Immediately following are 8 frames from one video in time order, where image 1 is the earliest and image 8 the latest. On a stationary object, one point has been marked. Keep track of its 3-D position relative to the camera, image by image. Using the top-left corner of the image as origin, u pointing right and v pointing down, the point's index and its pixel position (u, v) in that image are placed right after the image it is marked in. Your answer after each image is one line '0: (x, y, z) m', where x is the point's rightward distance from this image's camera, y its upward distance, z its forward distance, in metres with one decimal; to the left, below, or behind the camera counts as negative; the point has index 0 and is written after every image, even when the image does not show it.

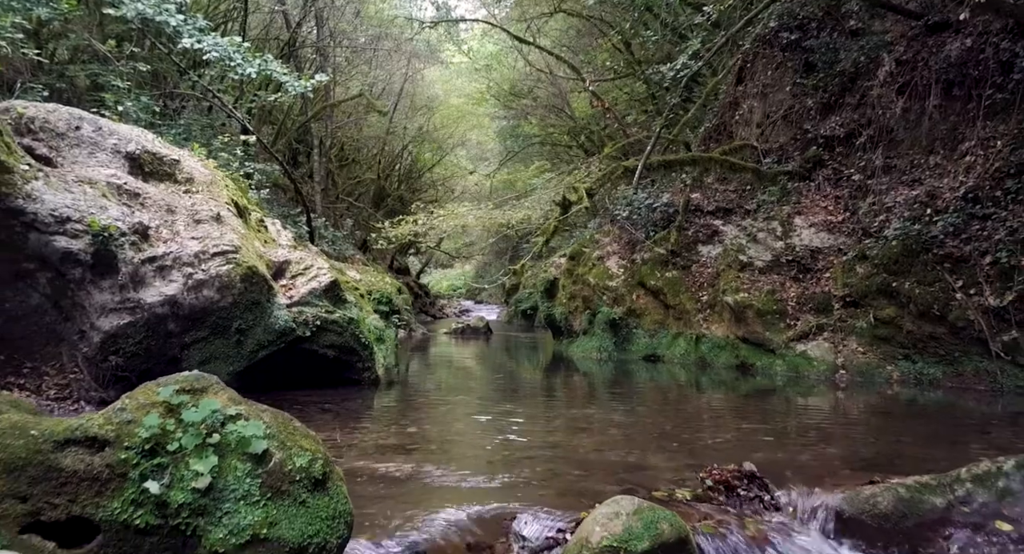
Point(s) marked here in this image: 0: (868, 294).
0: (+4.8, -0.2, +8.4) m
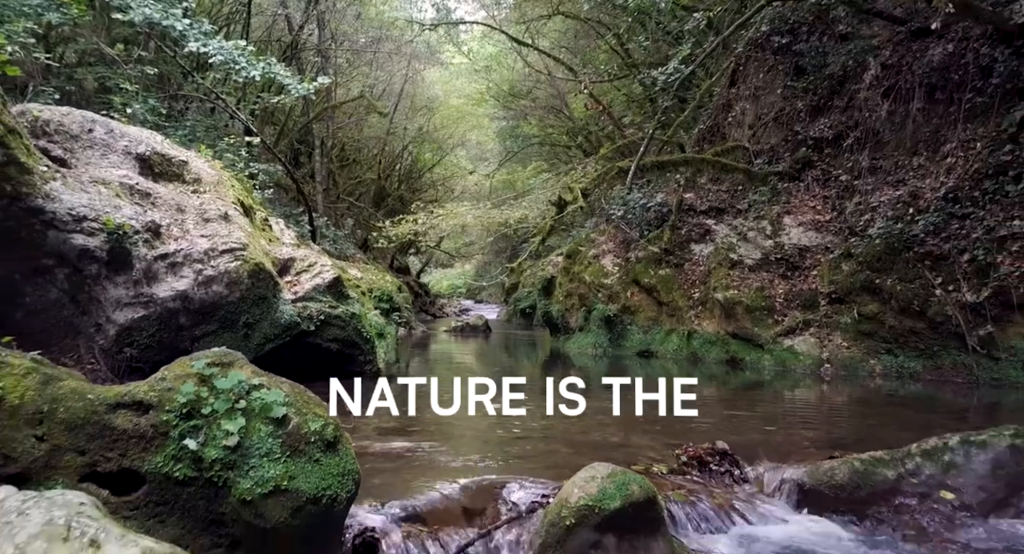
0: (+4.7, -0.2, +8.7) m
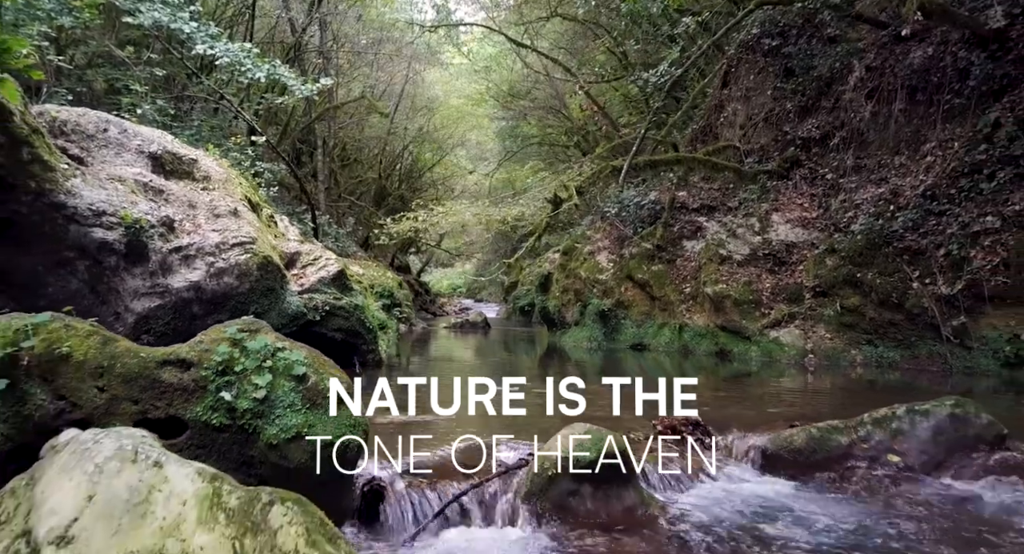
0: (+4.7, -0.1, +9.1) m
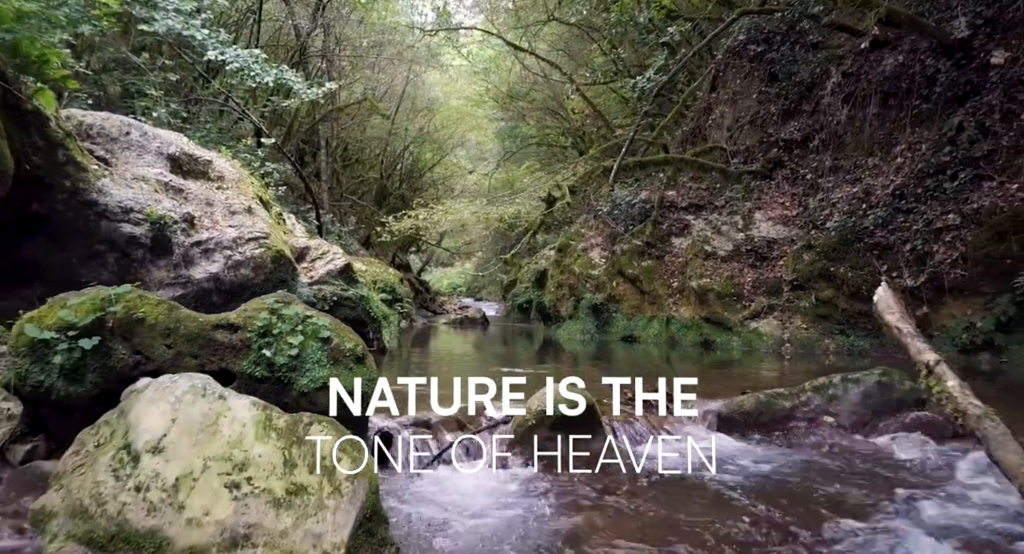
0: (+4.6, 0.0, +9.6) m
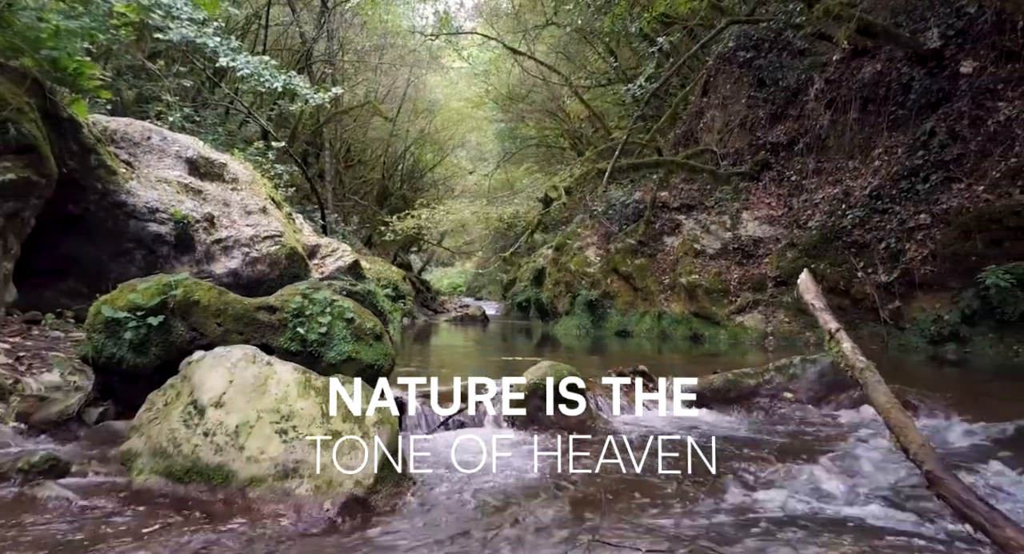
0: (+4.6, 0.0, +10.2) m
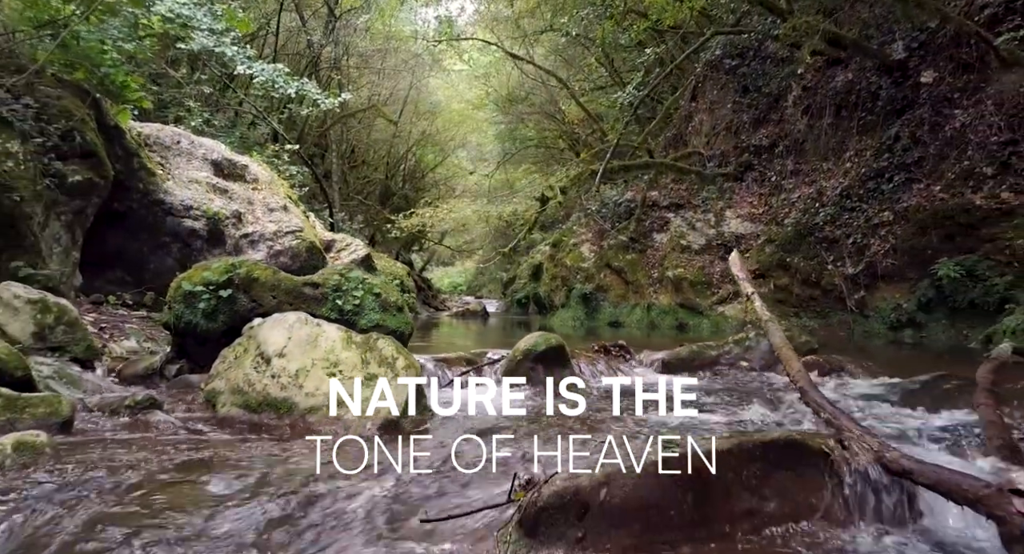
0: (+4.6, +0.2, +11.0) m
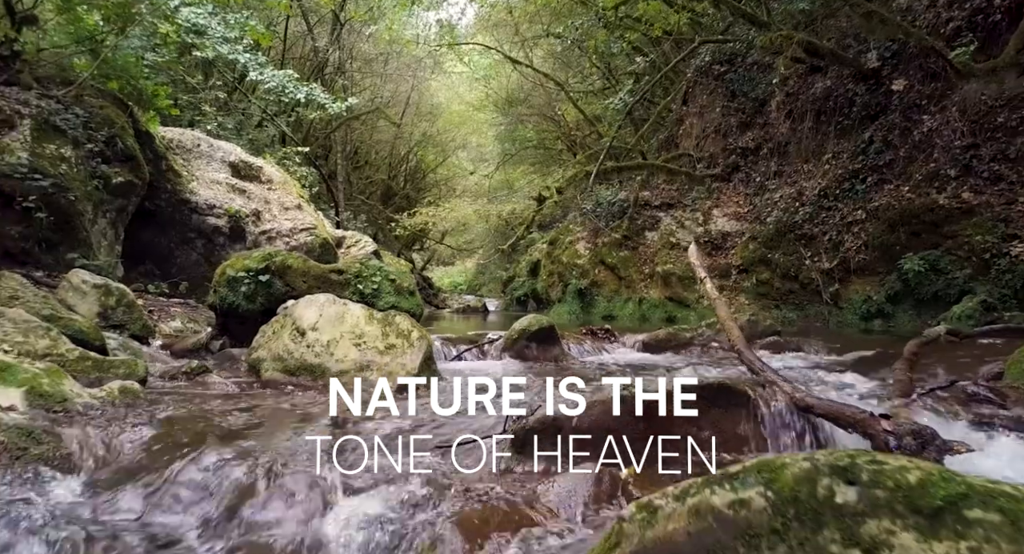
0: (+4.5, +0.3, +11.7) m
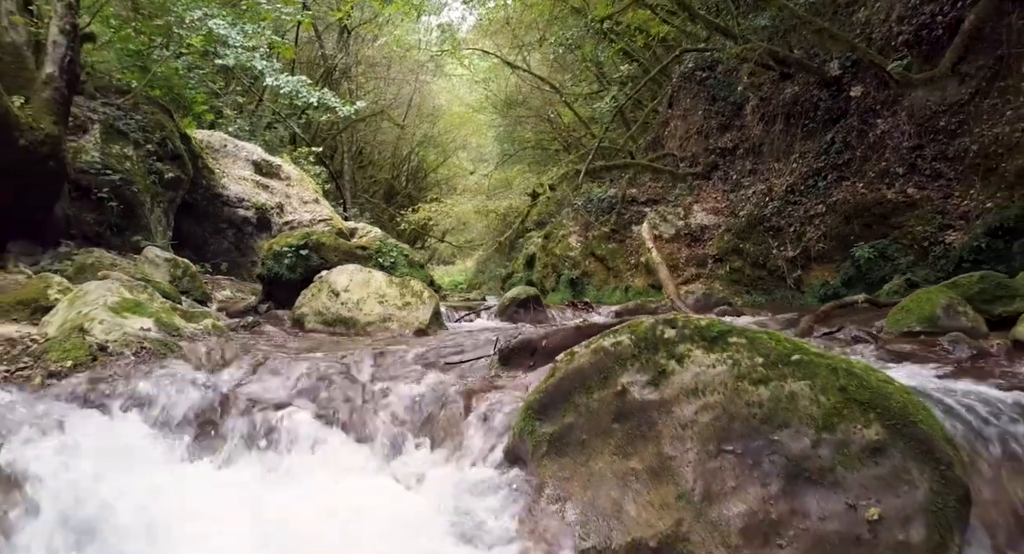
0: (+4.4, +0.5, +12.9) m
